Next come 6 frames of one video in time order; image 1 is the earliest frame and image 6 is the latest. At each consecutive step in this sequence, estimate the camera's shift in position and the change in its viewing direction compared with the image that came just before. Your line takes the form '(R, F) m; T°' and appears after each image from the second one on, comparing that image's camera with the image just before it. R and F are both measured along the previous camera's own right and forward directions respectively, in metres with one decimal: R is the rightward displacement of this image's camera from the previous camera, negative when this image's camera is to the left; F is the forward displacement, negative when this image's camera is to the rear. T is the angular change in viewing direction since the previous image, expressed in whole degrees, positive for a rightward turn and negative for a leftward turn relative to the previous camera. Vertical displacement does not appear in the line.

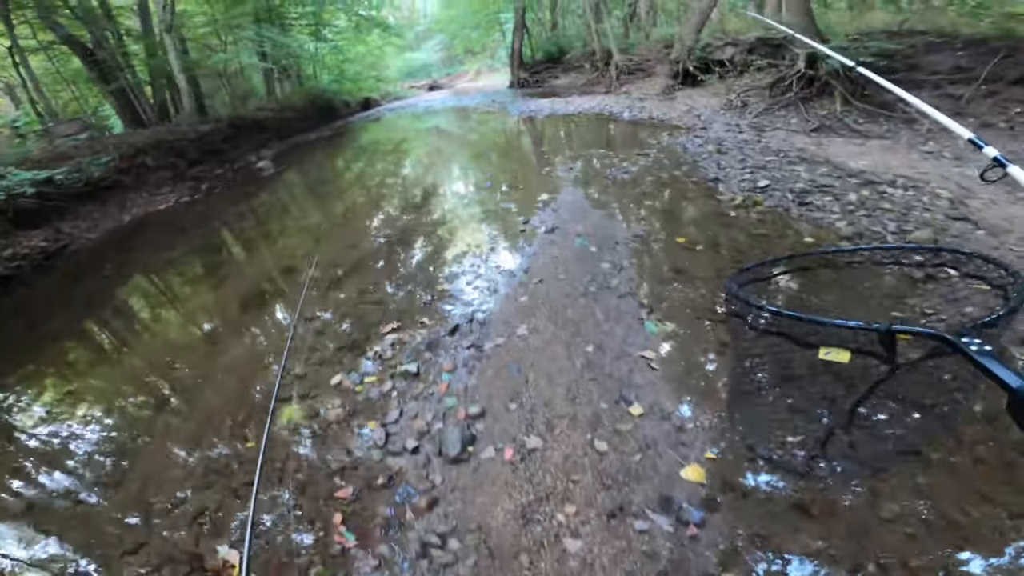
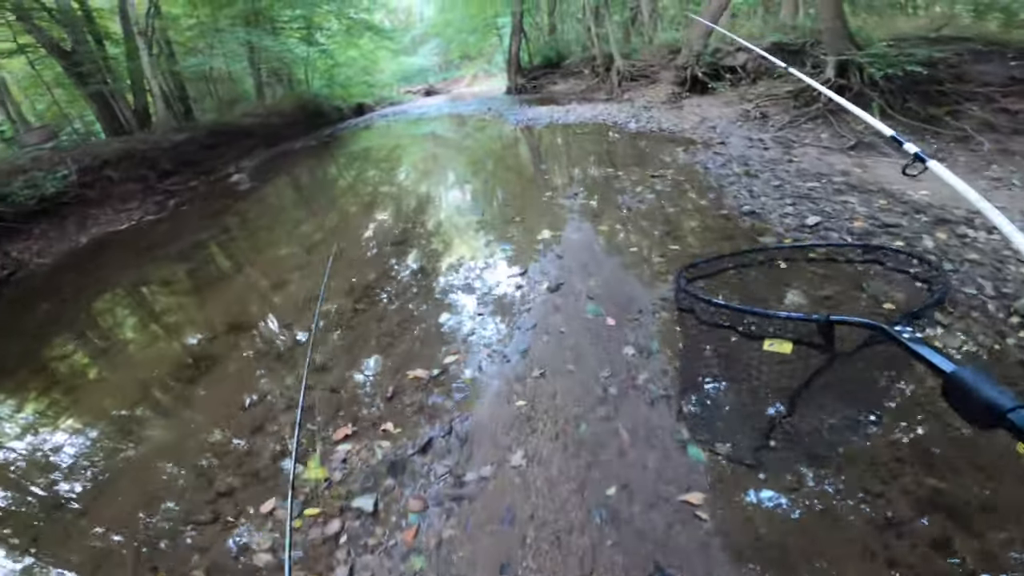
(0.0, +0.3) m; 0°
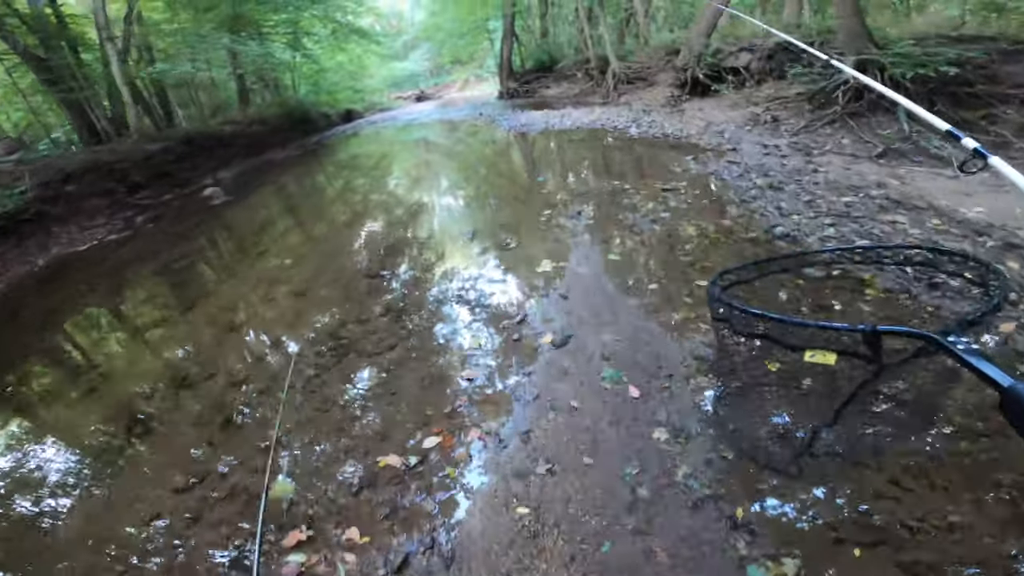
(0.0, +0.2) m; +1°
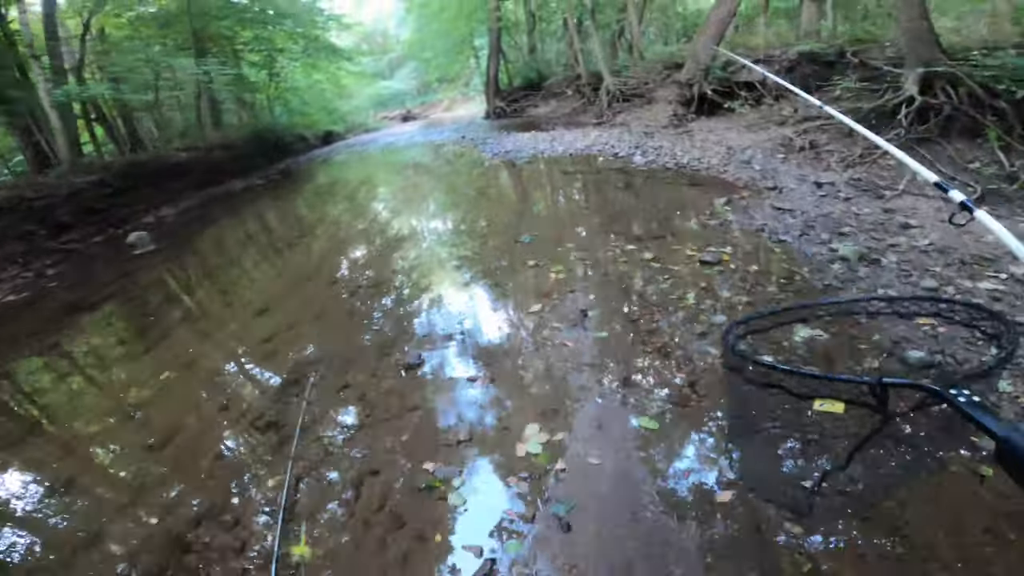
(0.0, +0.5) m; +1°
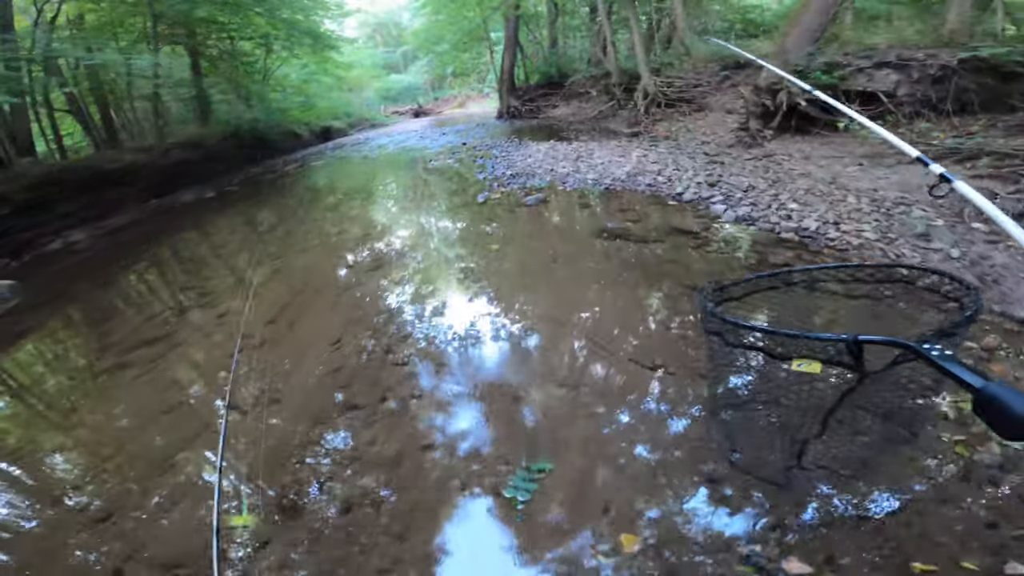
(0.0, +0.9) m; -1°
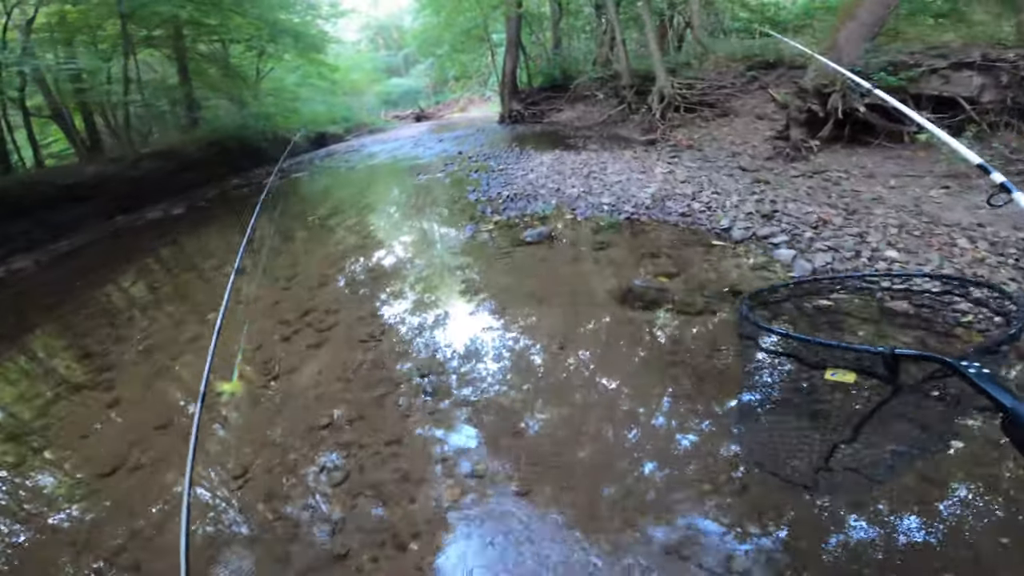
(0.0, +0.4) m; 0°
